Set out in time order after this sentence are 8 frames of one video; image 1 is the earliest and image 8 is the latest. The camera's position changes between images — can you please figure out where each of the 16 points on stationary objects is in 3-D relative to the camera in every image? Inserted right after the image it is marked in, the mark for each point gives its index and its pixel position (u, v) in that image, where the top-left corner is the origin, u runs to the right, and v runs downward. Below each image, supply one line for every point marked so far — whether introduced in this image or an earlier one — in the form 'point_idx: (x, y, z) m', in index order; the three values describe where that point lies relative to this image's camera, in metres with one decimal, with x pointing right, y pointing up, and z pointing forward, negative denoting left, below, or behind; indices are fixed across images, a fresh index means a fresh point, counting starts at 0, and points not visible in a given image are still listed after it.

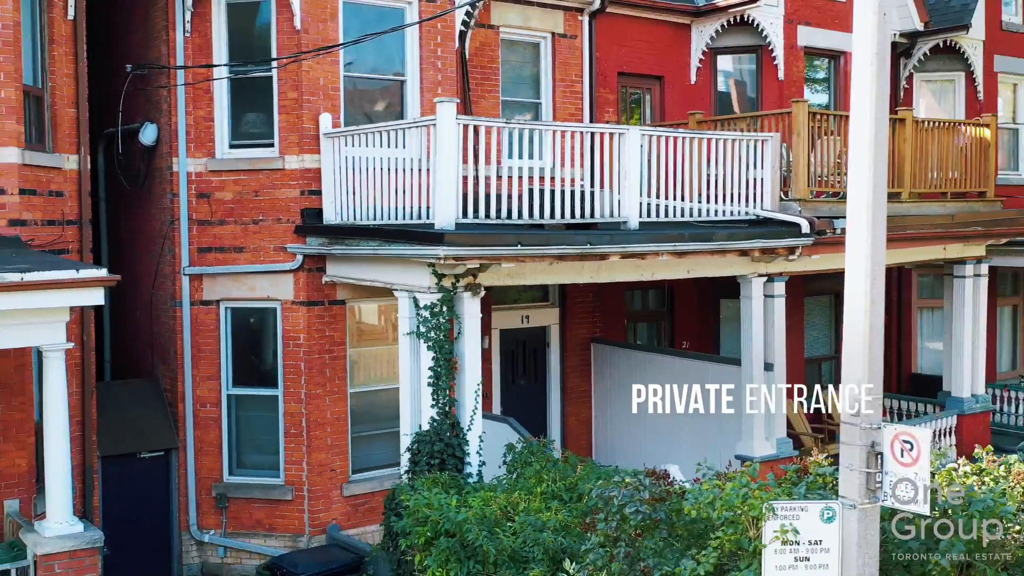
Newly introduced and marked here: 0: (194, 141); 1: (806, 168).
0: (-3.3, +1.5, +10.7) m
1: (+3.3, +1.3, +11.5) m
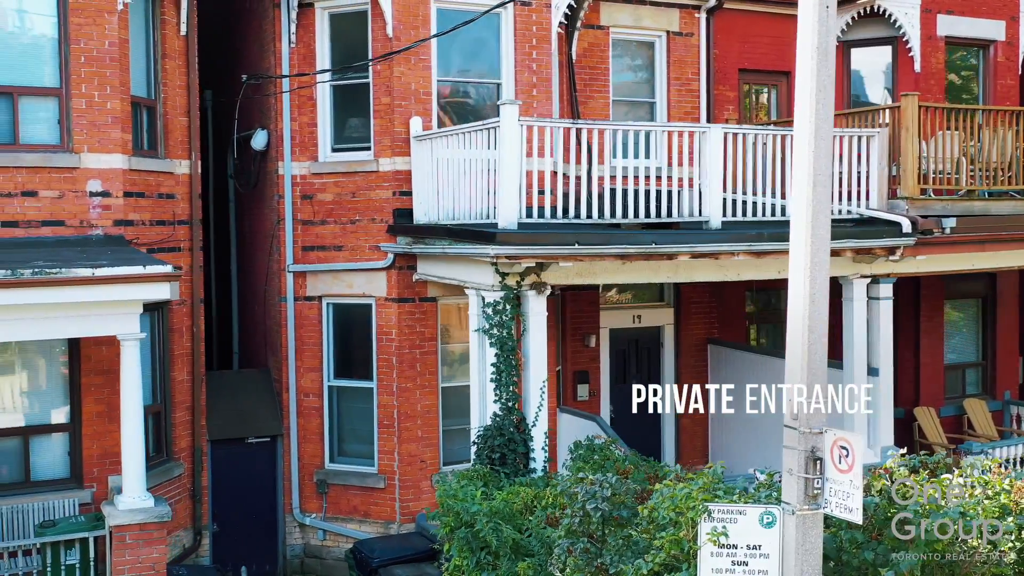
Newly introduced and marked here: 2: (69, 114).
0: (-2.3, +1.6, +11.3) m
1: (+4.3, +1.3, +10.8) m
2: (-4.0, +1.6, +9.4) m
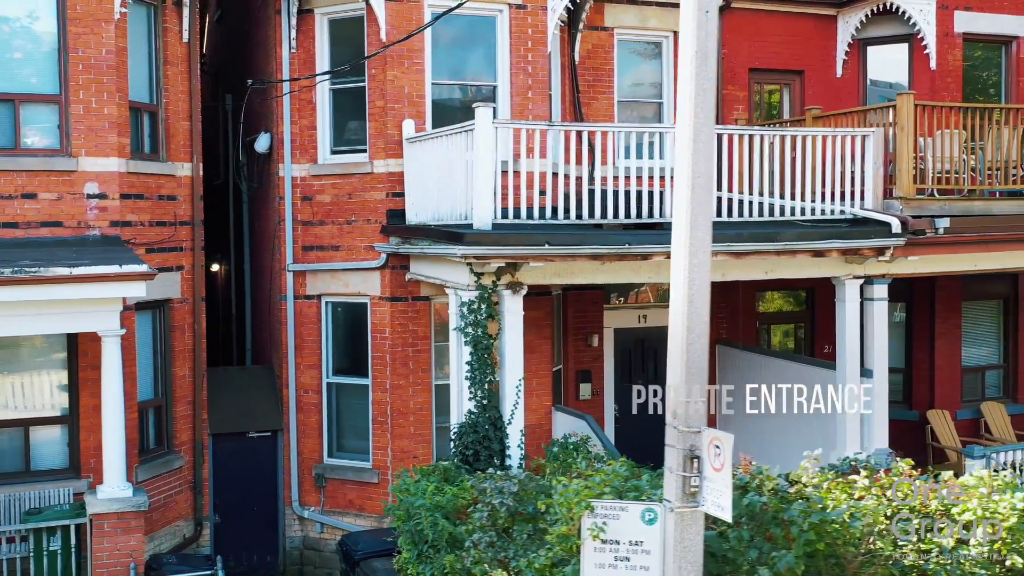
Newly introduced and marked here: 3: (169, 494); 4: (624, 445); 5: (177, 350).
0: (-2.4, +1.6, +11.6) m
1: (+4.1, +1.3, +10.7) m
2: (-4.2, +1.6, +9.8) m
3: (-3.7, -2.2, +11.0) m
4: (+1.5, -2.0, +13.7) m
5: (-3.6, -0.7, +11.2) m
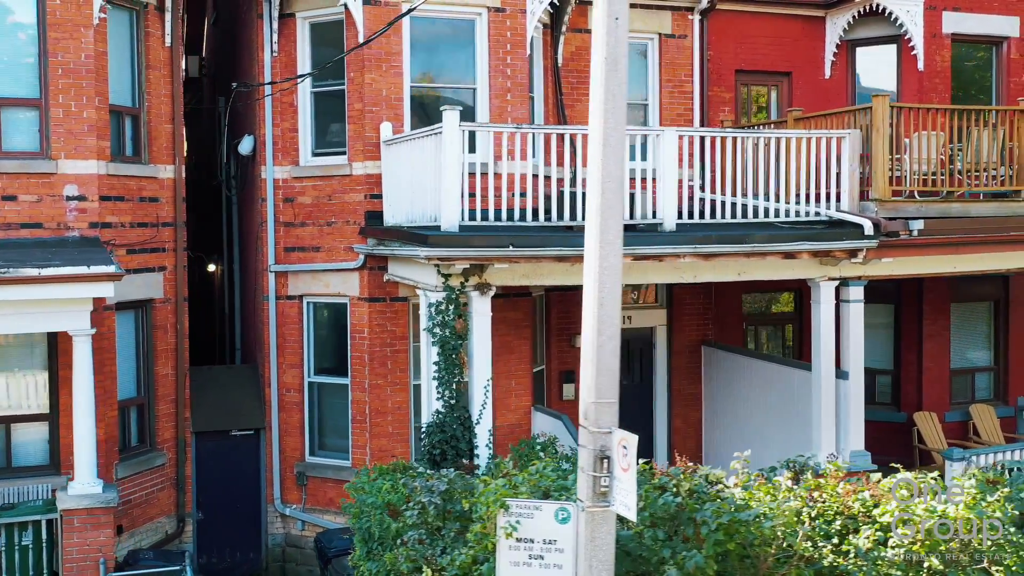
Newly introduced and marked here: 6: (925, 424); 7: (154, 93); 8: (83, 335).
0: (-2.6, +1.6, +11.8) m
1: (+3.9, +1.3, +10.7) m
2: (-4.5, +1.6, +10.0) m
3: (-3.9, -2.2, +11.2) m
4: (+1.3, -2.0, +13.7) m
5: (-3.9, -0.7, +11.3) m
6: (+5.4, -1.8, +13.6) m
7: (-3.8, +2.1, +11.1) m
8: (-3.6, -0.4, +8.6) m
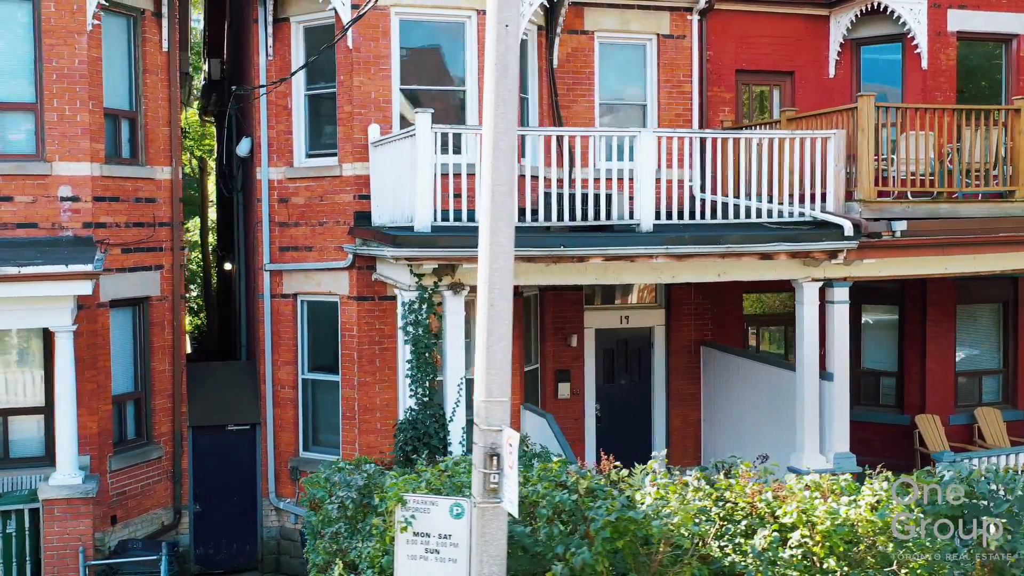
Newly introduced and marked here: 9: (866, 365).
0: (-2.7, +1.6, +12.0) m
1: (+3.7, +1.3, +10.6) m
2: (-4.7, +1.6, +10.3) m
3: (-4.1, -2.2, +11.6) m
4: (+1.3, -2.0, +13.8) m
5: (-4.0, -0.7, +11.6) m
6: (+5.4, -1.8, +13.4) m
7: (-4.0, +2.1, +11.4) m
8: (-3.8, -0.4, +8.9) m
9: (+4.9, -1.1, +14.3) m
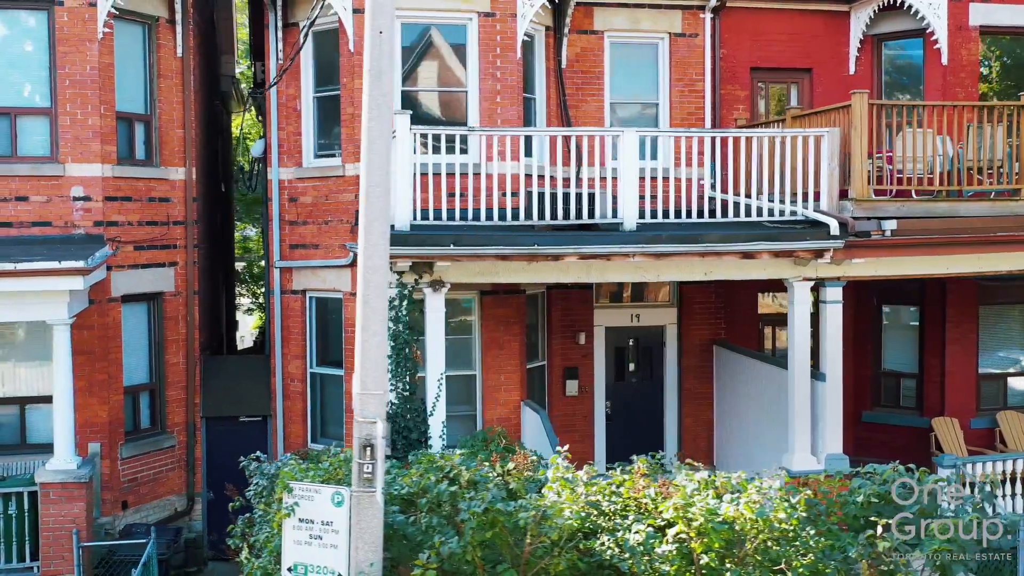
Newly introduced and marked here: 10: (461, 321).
0: (-2.7, +1.6, +12.4) m
1: (+3.6, +1.3, +10.5) m
2: (-4.8, +1.7, +10.9) m
3: (-4.1, -2.1, +12.1) m
4: (+1.4, -2.0, +13.8) m
5: (-4.0, -0.6, +12.1) m
6: (+5.5, -1.8, +13.2) m
7: (-4.0, +2.2, +11.9) m
8: (-4.1, -0.3, +9.4) m
9: (+5.1, -1.0, +14.1) m
10: (-0.6, -0.4, +12.2) m
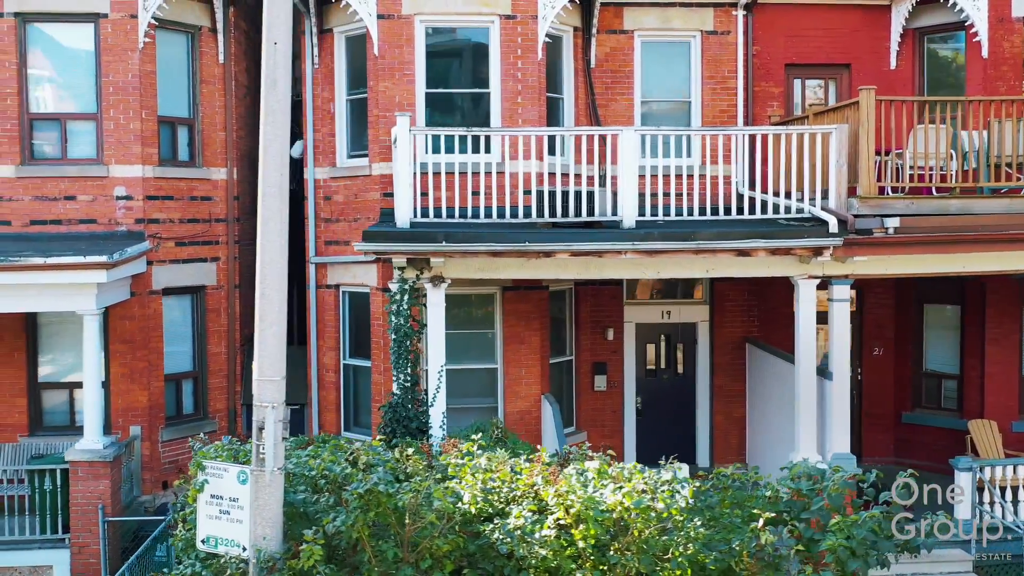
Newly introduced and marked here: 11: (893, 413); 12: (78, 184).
0: (-2.4, +1.7, +13.0) m
1: (+3.6, +1.3, +10.4) m
2: (-4.6, +1.7, +11.7) m
3: (-3.9, -2.1, +12.8) m
4: (+1.8, -2.0, +14.0) m
5: (-3.8, -0.5, +12.9) m
6: (+5.8, -1.8, +12.8) m
7: (-3.7, +2.2, +12.7) m
8: (-4.1, -0.3, +10.1) m
9: (+5.5, -1.0, +13.7) m
10: (-0.4, -0.3, +12.5) m
11: (+5.1, -1.7, +13.8) m
12: (-4.9, +1.2, +11.6) m
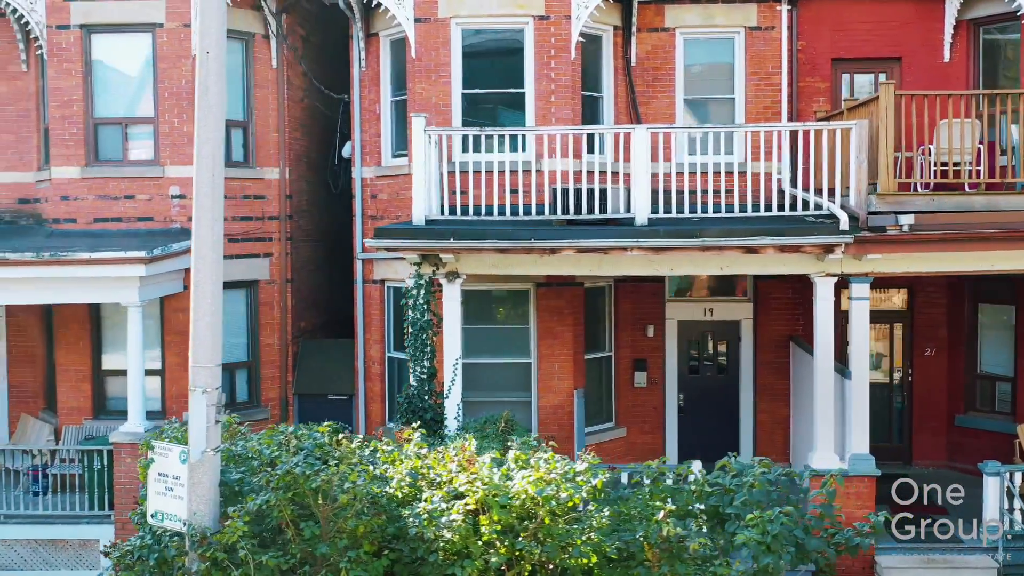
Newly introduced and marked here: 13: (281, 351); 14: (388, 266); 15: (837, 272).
0: (-1.9, +1.8, +13.5) m
1: (+3.8, +1.3, +10.1) m
2: (-4.3, +1.8, +12.5) m
3: (-3.4, -2.0, +13.5) m
4: (+2.4, -1.9, +13.9) m
5: (-3.3, -0.4, +13.6) m
6: (+6.2, -1.8, +12.3) m
7: (-3.3, +2.3, +13.3) m
8: (-4.0, -0.2, +10.9) m
9: (+6.0, -1.0, +13.3) m
10: (+0.1, -0.3, +12.7) m
11: (+5.6, -1.6, +13.4) m
12: (-4.5, +1.2, +12.5) m
13: (-3.1, -0.8, +13.7) m
14: (-1.6, +0.3, +13.3) m
15: (+3.2, +0.2, +10.2) m
